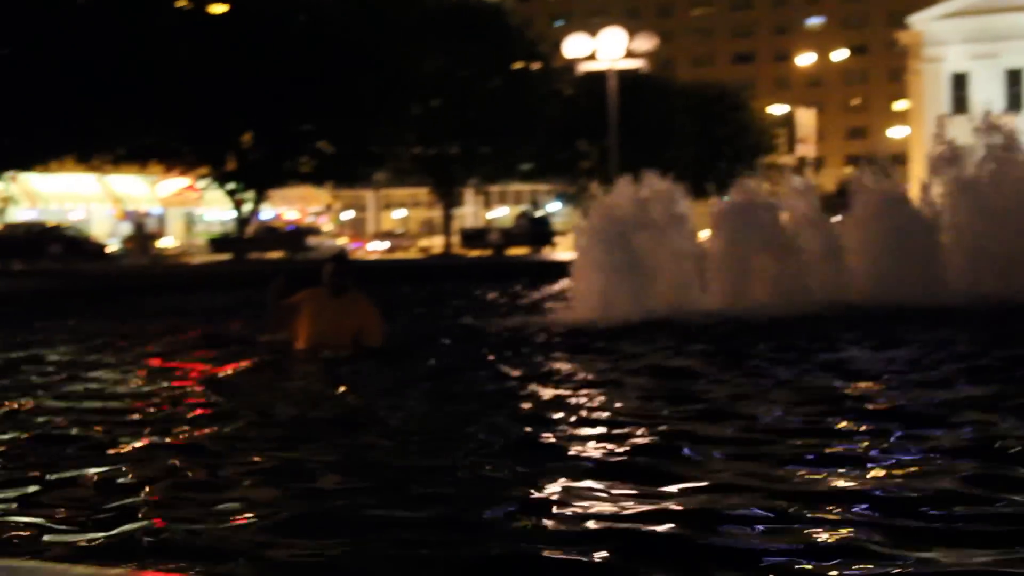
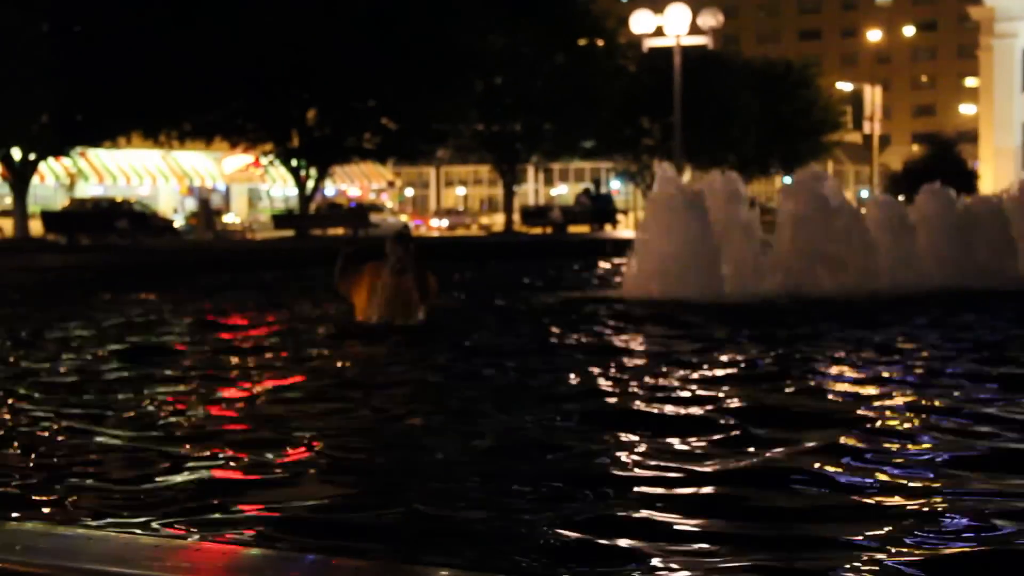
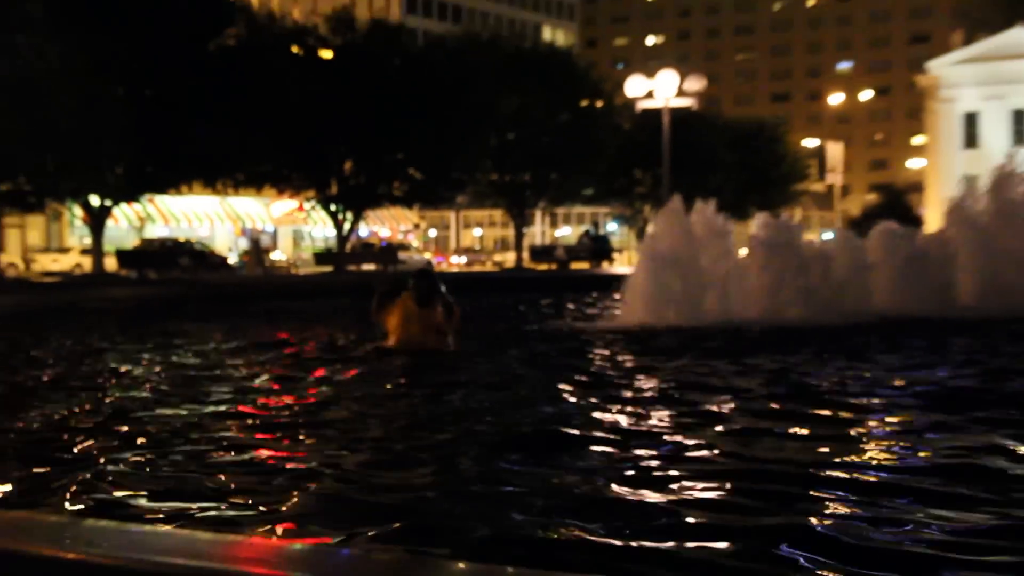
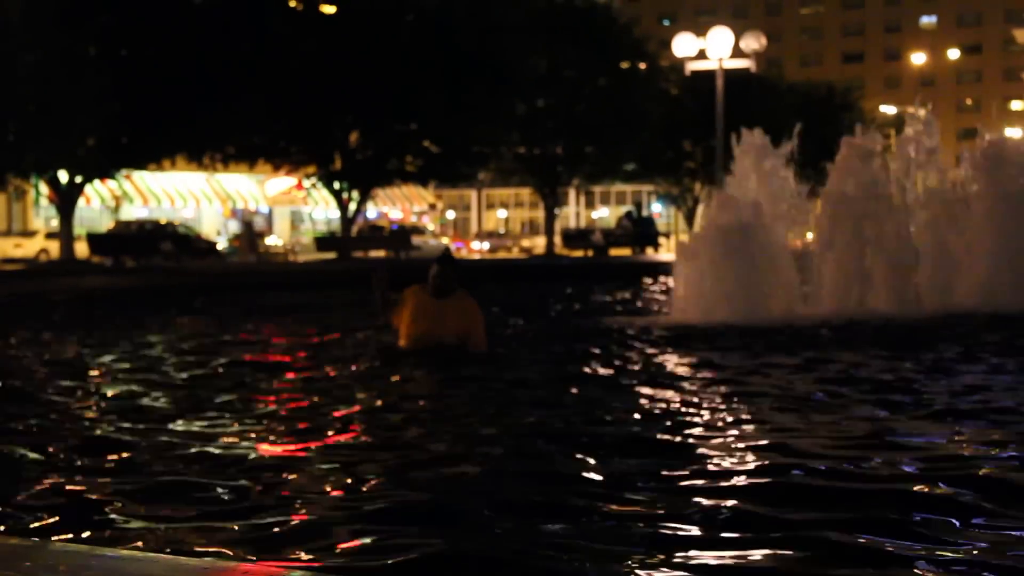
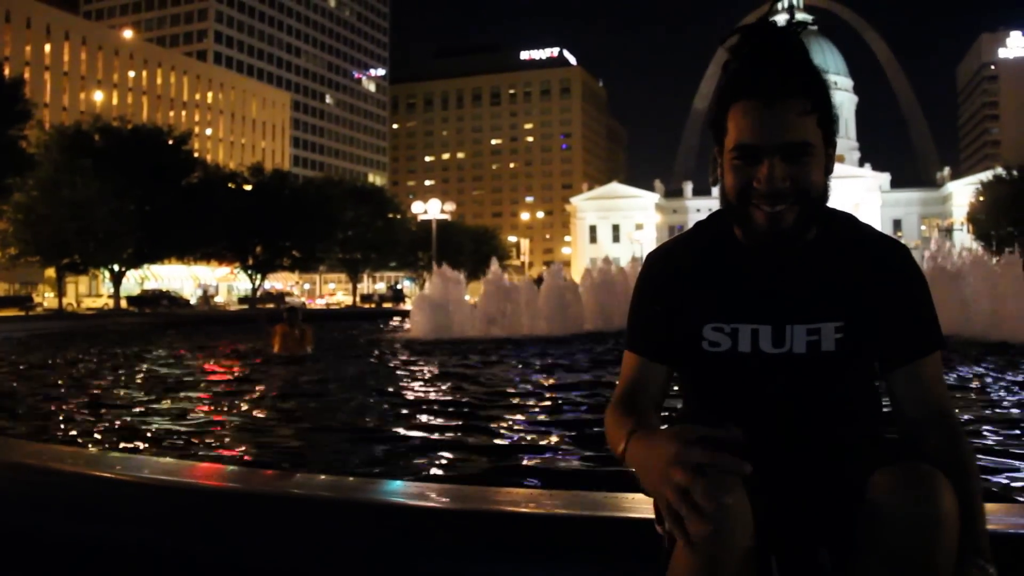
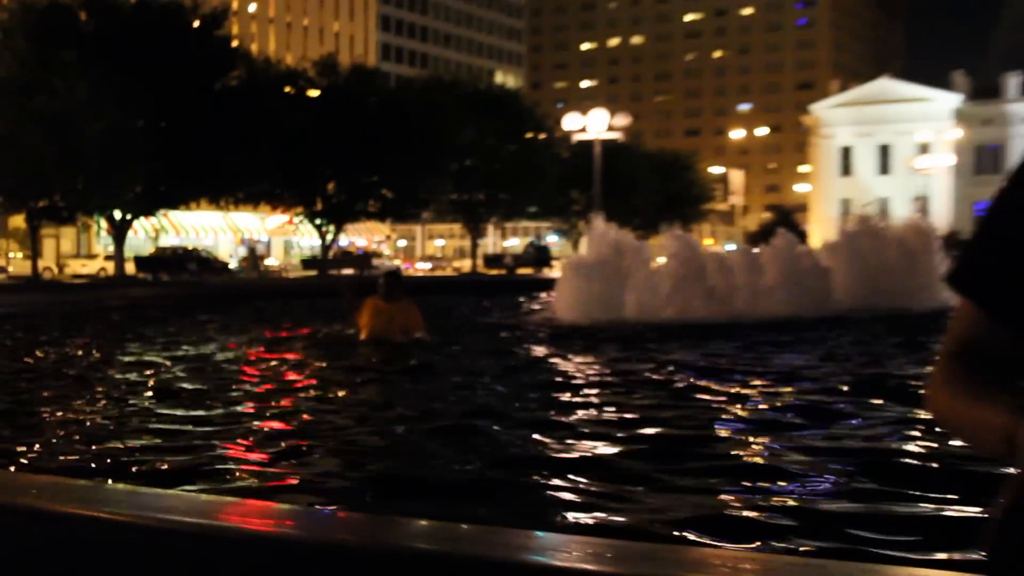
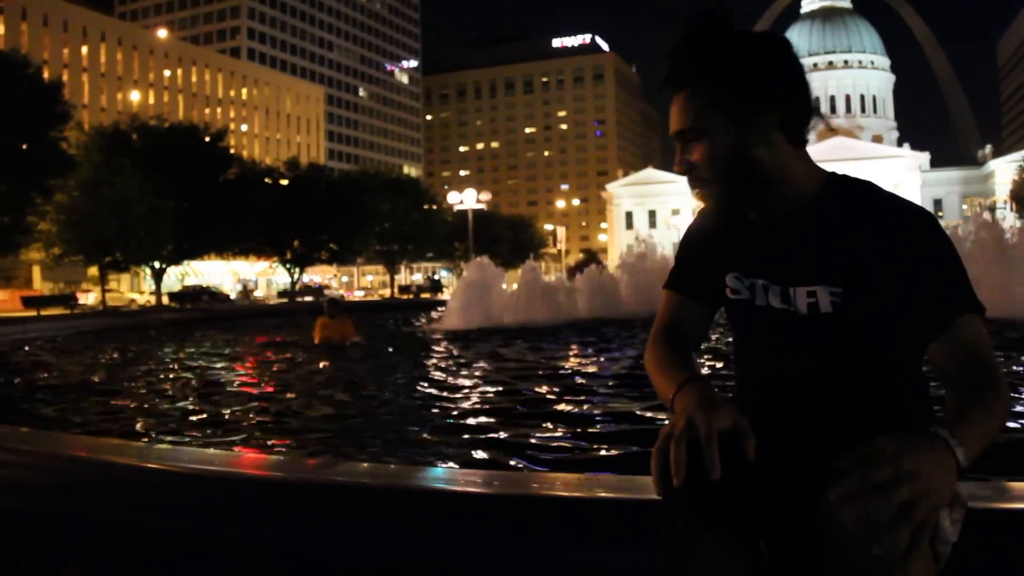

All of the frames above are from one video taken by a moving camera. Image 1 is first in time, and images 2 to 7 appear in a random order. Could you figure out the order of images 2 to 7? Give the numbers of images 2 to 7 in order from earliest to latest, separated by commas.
2, 4, 3, 6, 7, 5
